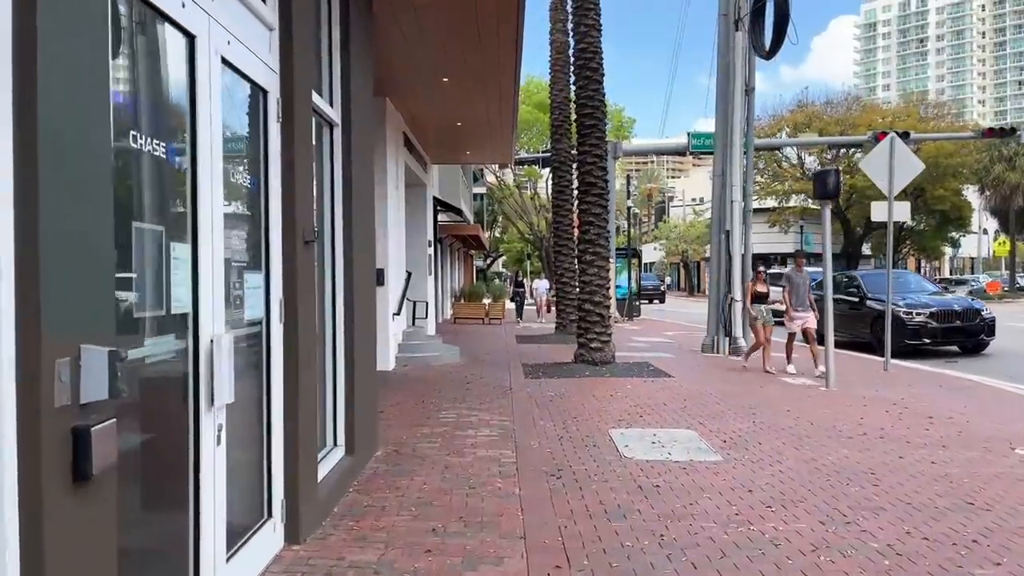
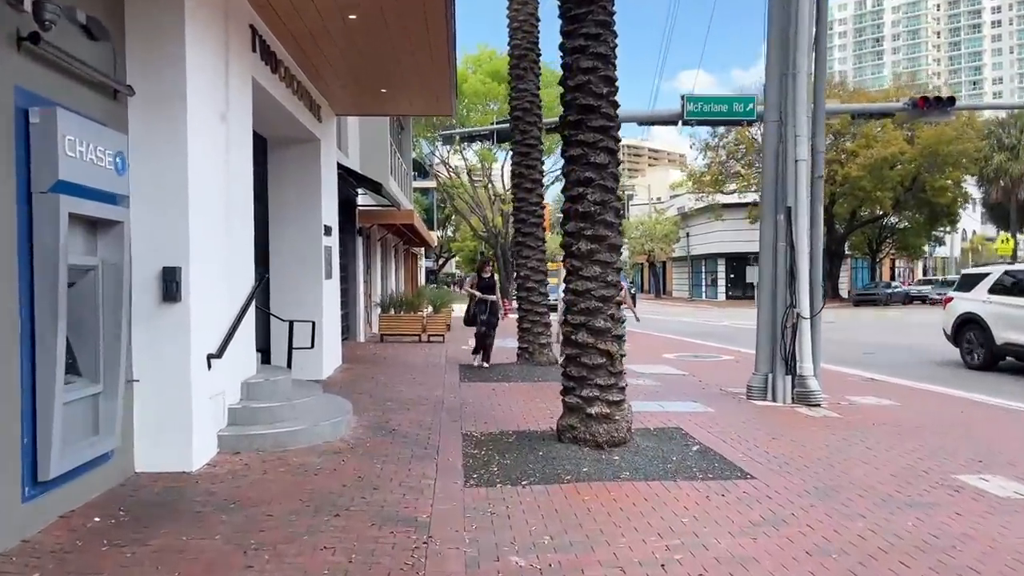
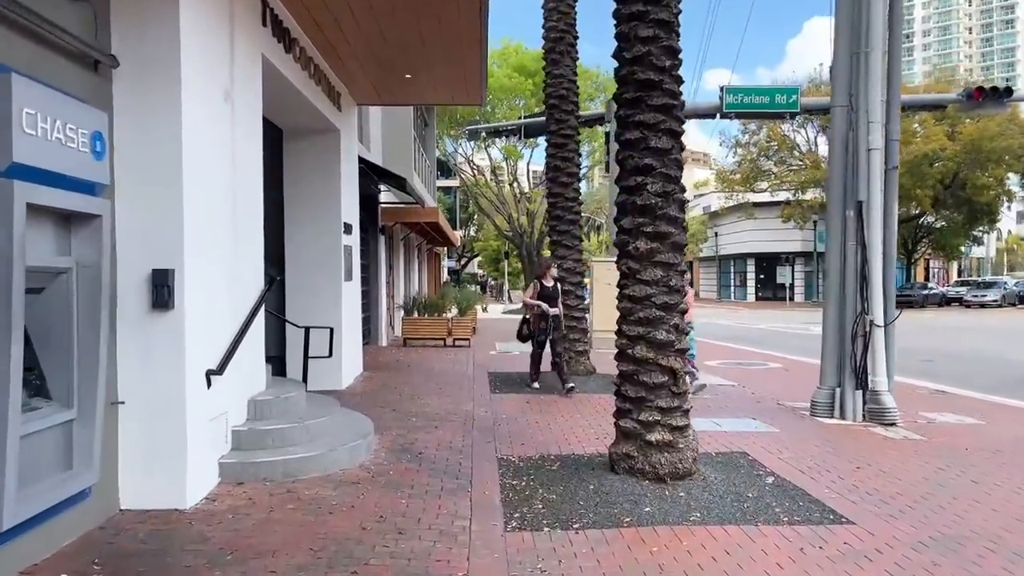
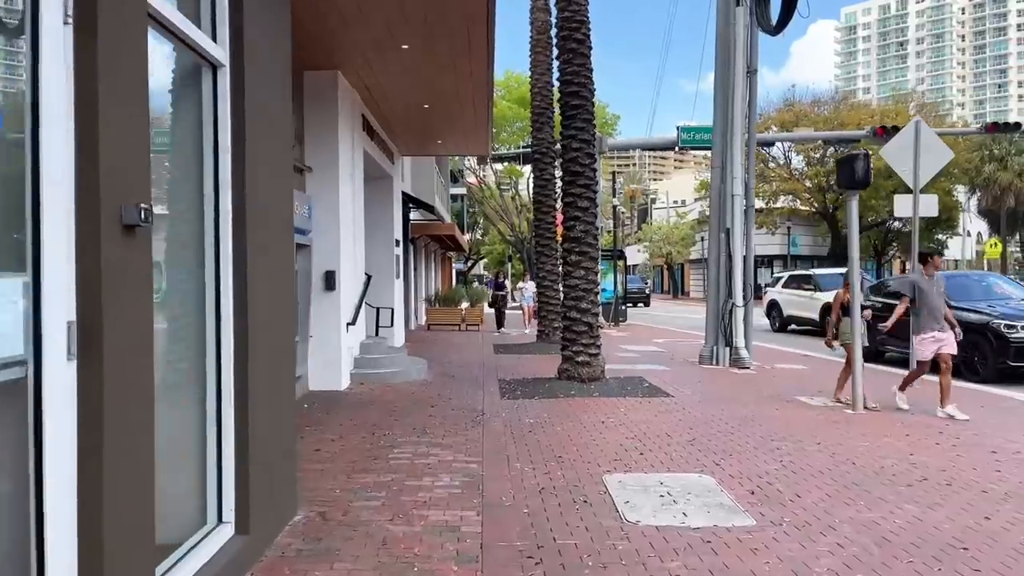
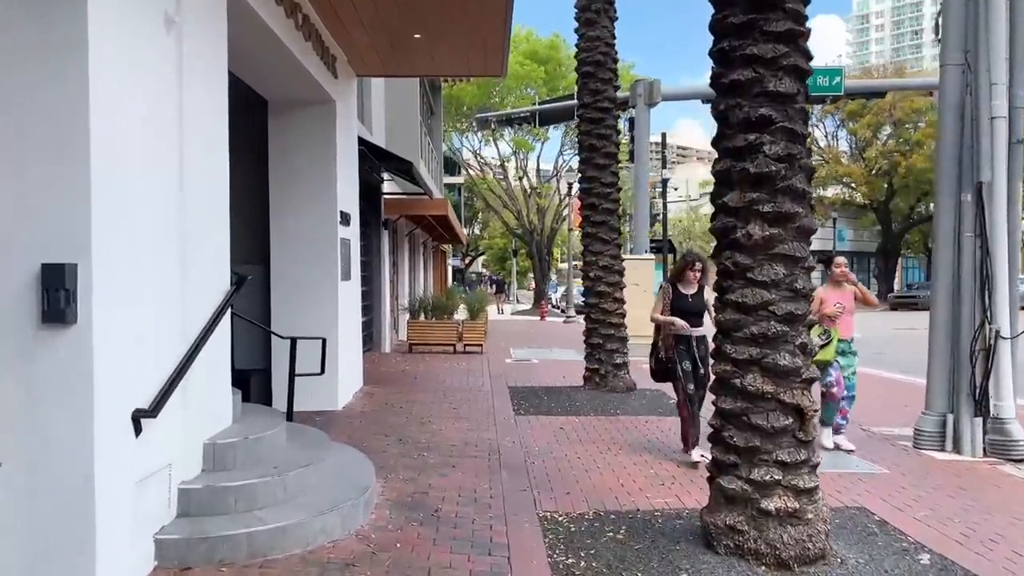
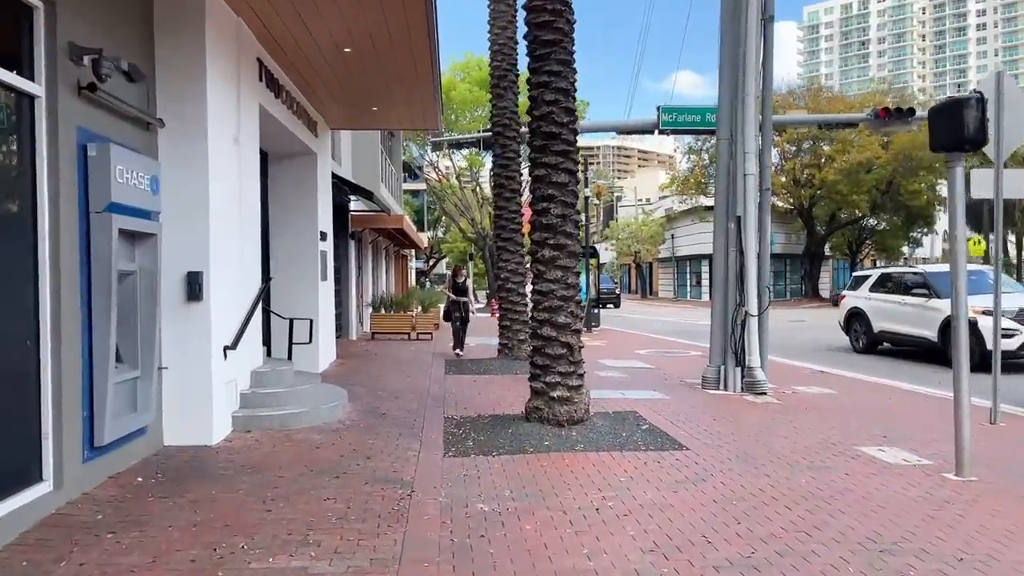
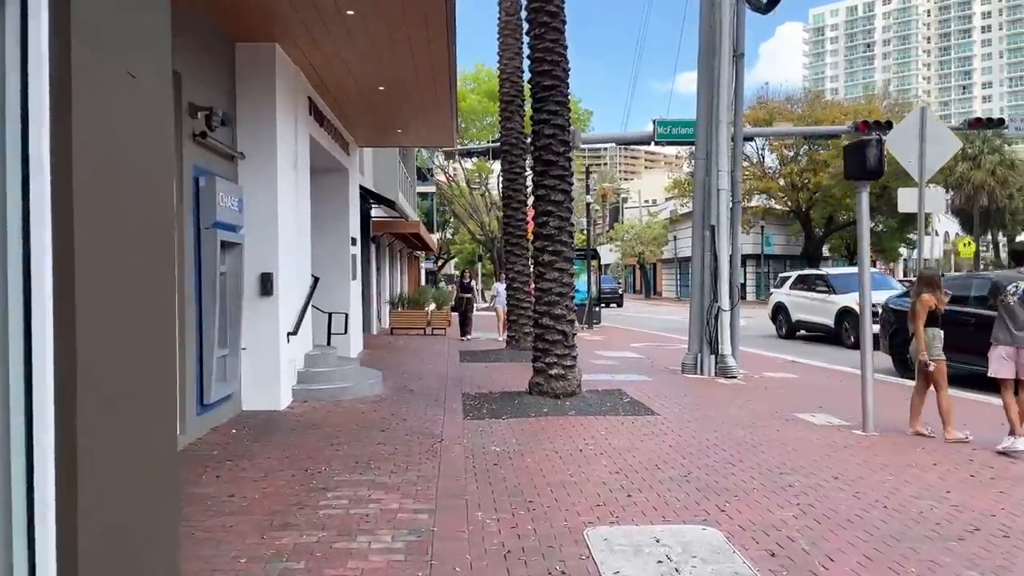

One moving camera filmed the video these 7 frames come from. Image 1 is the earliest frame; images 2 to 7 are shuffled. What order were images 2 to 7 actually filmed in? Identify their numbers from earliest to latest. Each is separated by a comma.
4, 7, 6, 2, 3, 5
